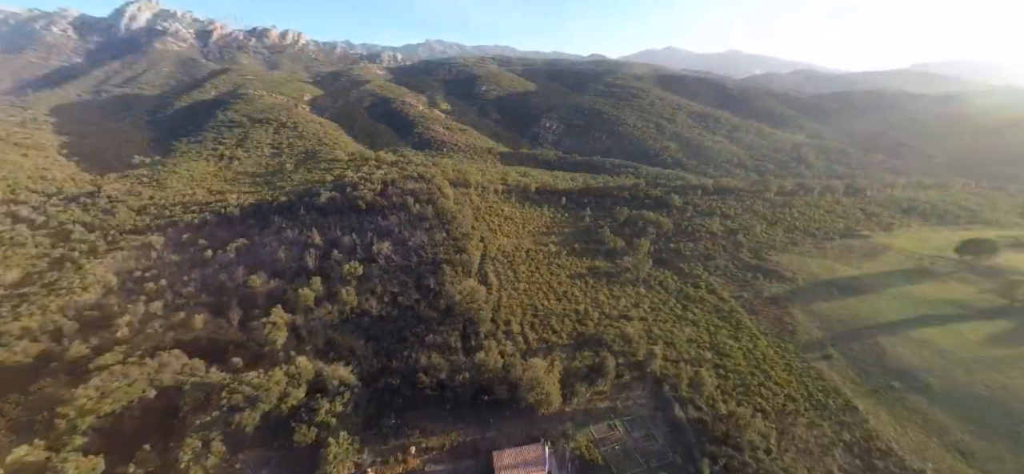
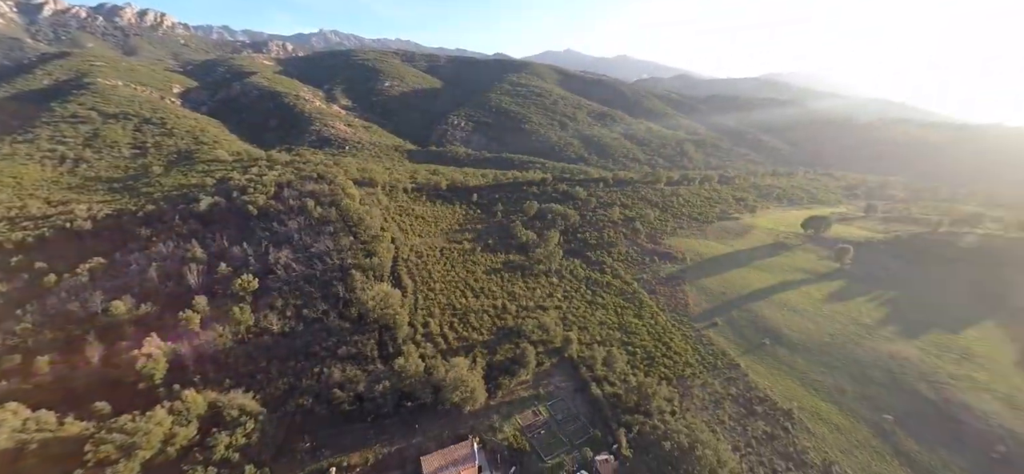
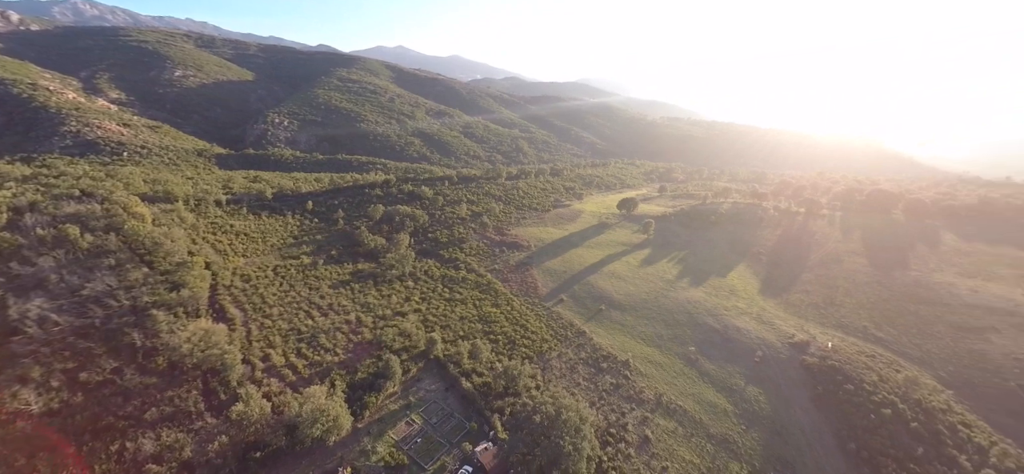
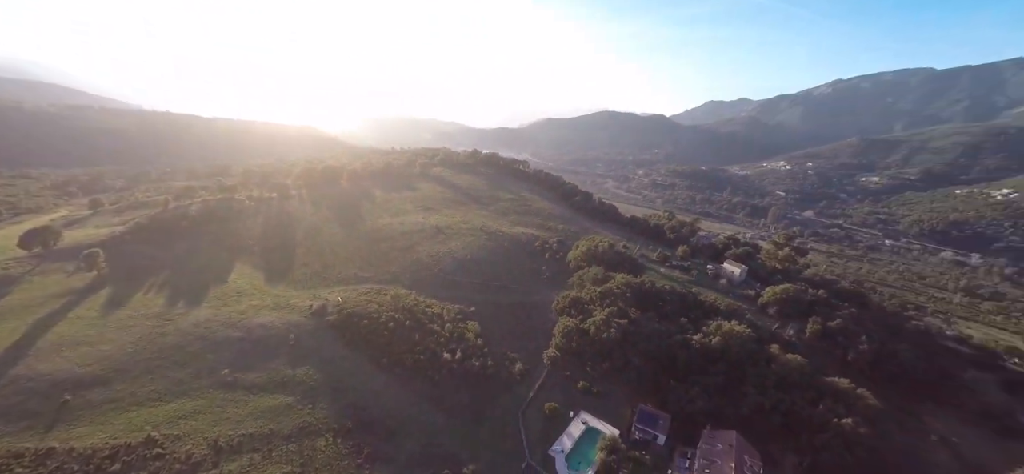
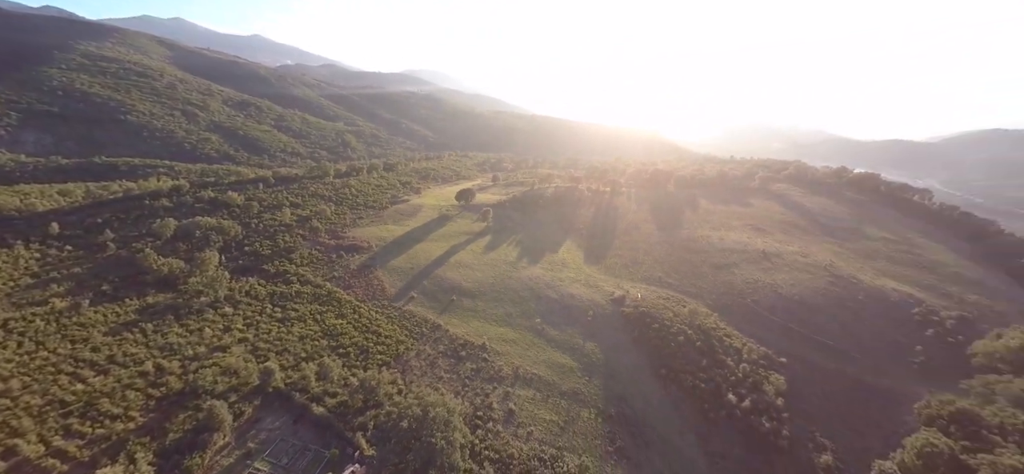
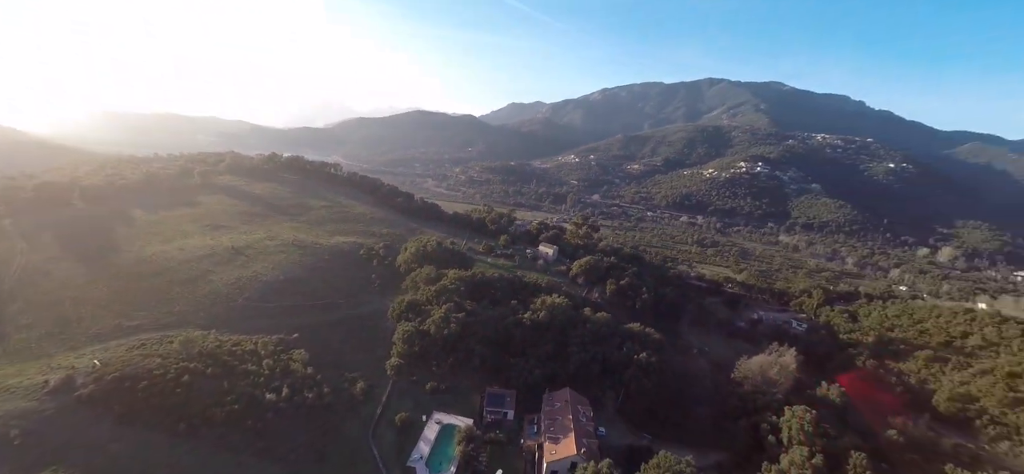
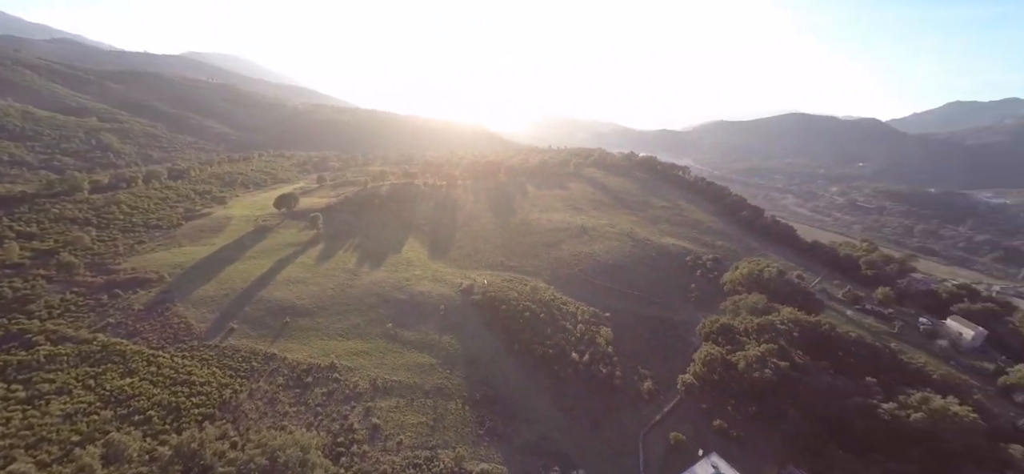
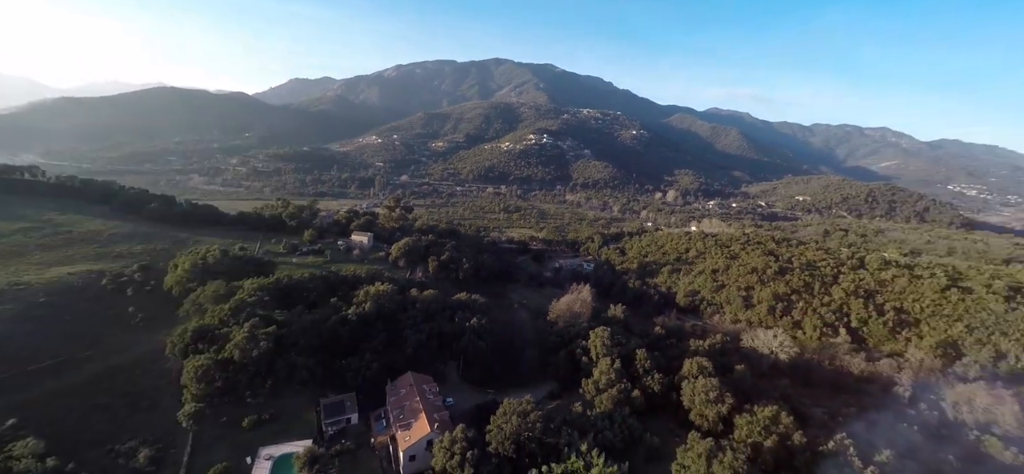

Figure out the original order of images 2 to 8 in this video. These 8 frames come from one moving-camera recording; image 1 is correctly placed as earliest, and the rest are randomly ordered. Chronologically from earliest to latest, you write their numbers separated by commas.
2, 3, 5, 7, 4, 6, 8
